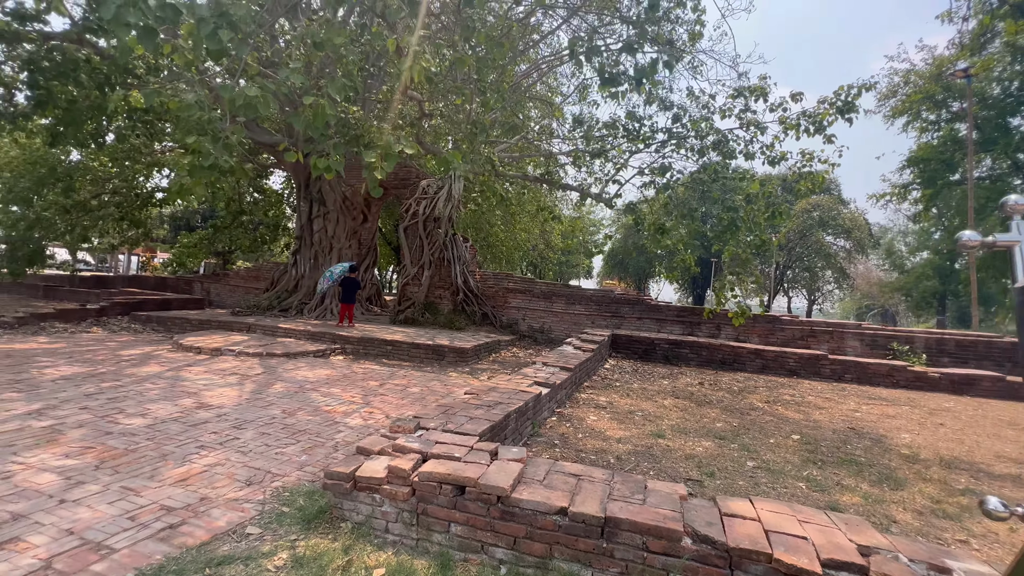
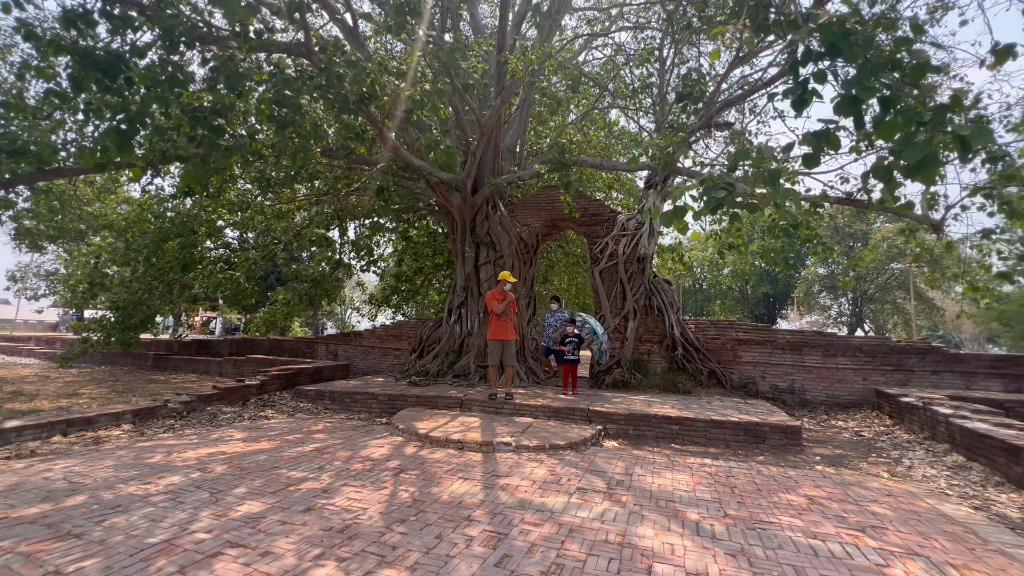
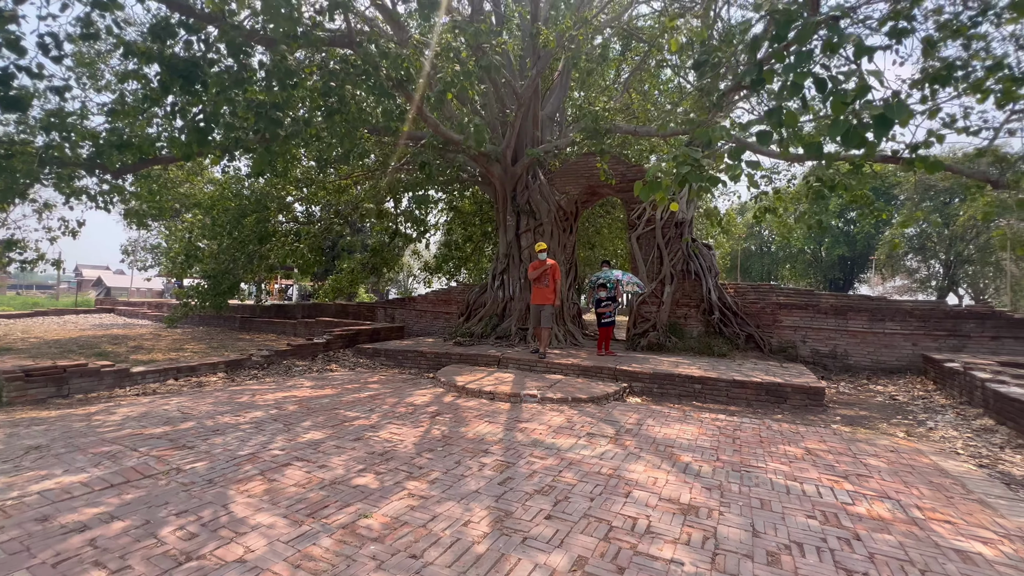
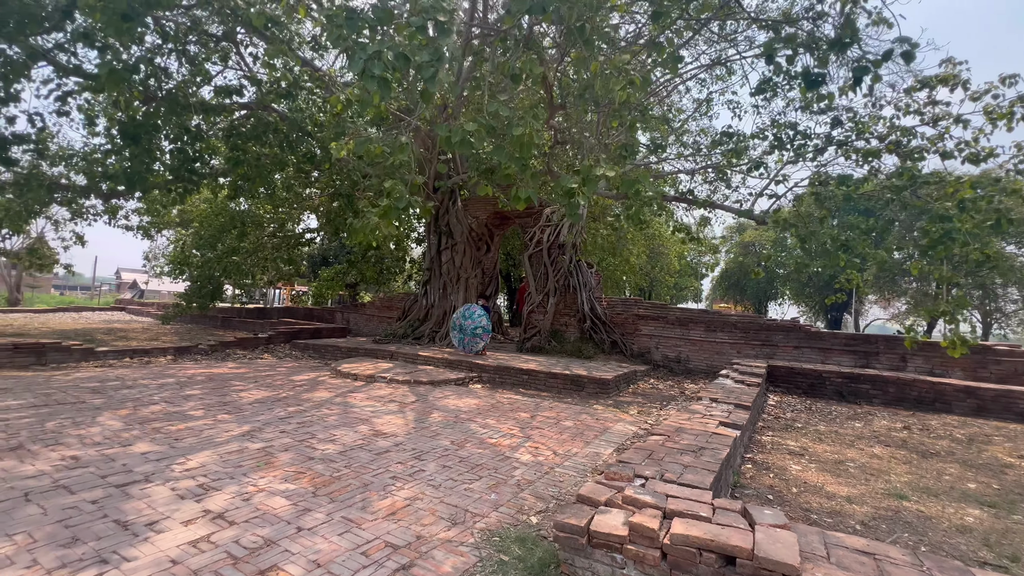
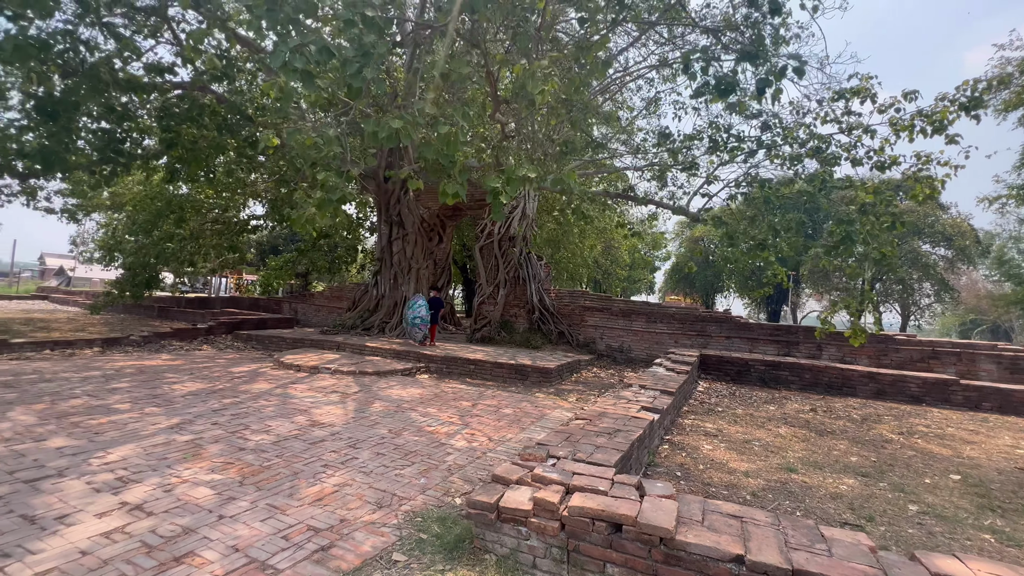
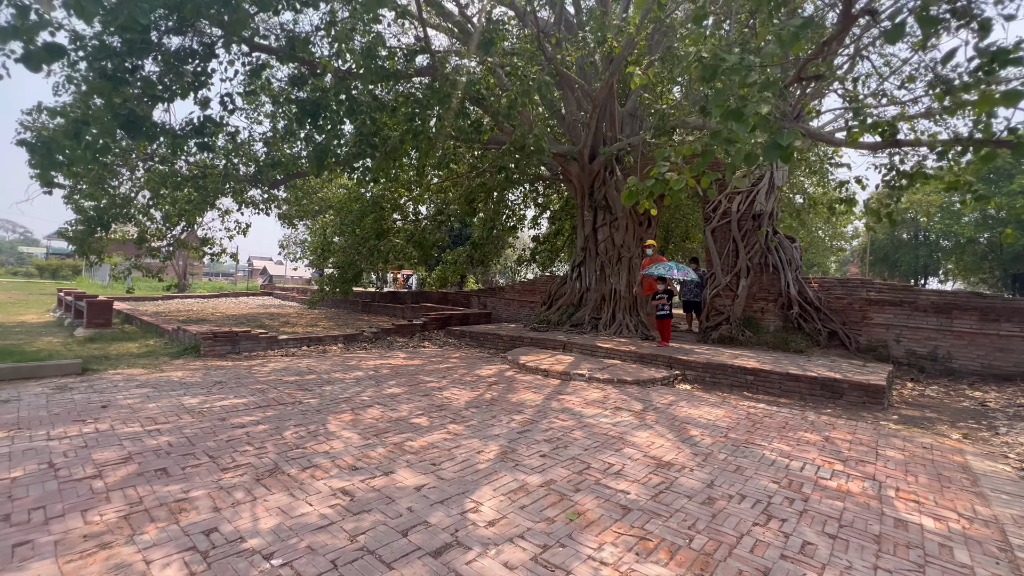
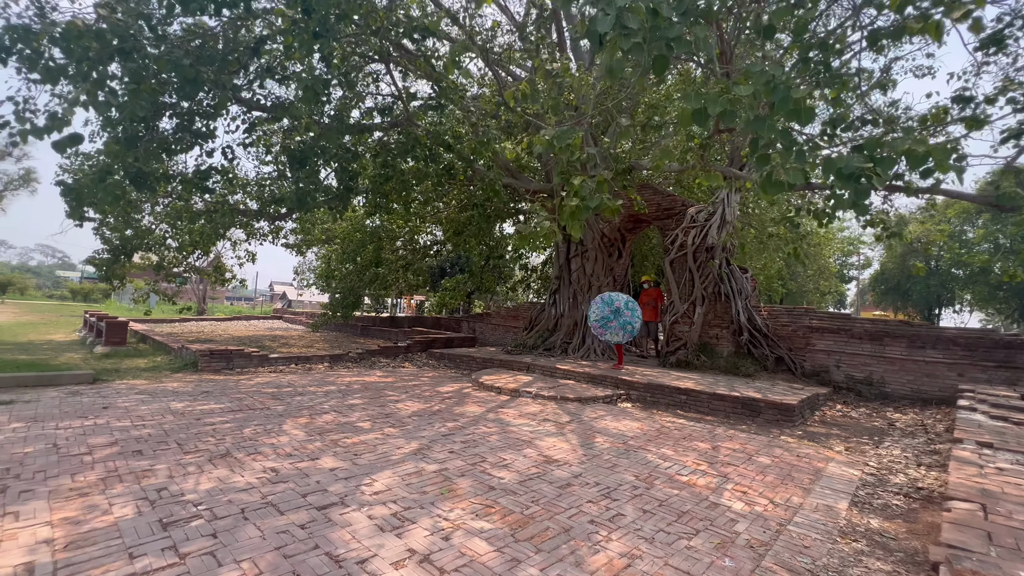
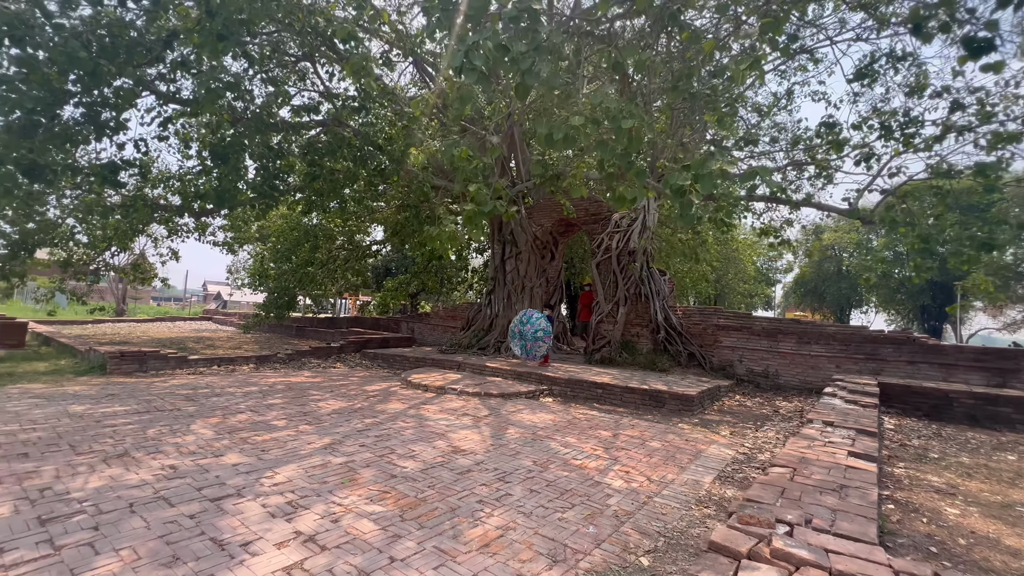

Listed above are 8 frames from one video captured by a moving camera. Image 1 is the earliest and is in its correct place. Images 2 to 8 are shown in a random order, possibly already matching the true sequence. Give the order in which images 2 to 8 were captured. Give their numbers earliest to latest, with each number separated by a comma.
5, 4, 8, 7, 6, 3, 2
